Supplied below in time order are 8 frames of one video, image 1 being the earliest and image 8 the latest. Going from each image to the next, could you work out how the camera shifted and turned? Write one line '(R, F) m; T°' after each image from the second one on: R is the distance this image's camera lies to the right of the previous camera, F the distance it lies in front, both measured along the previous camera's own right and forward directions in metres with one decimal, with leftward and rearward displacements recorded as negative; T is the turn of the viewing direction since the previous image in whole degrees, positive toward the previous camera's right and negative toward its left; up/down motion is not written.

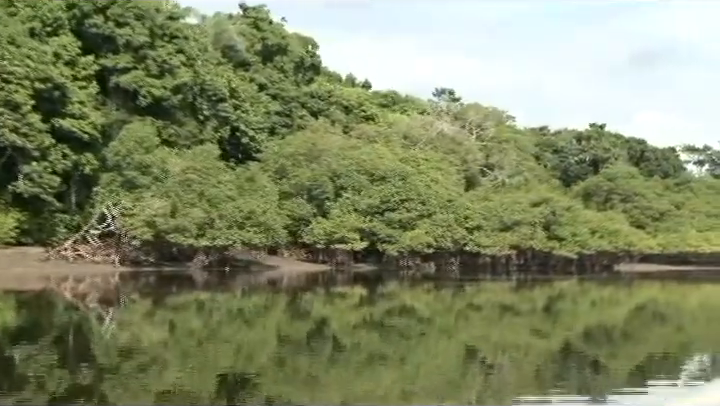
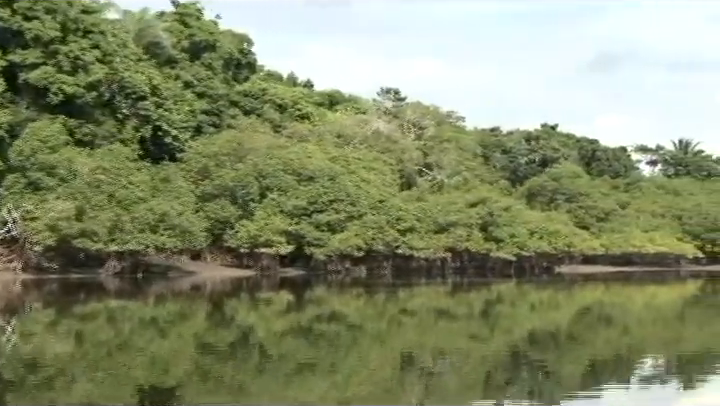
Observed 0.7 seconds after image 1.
(+0.6, +0.8) m; +2°
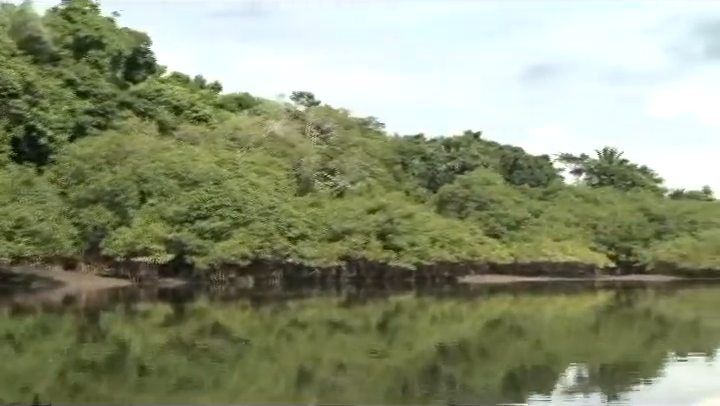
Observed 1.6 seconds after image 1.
(+0.8, +1.1) m; +3°
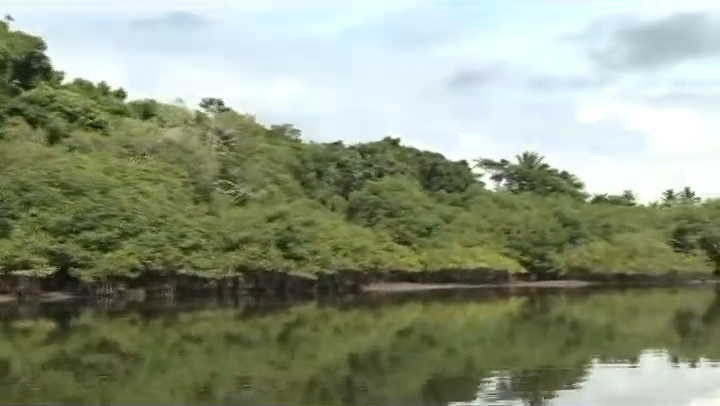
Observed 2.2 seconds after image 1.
(+0.6, +0.7) m; +3°
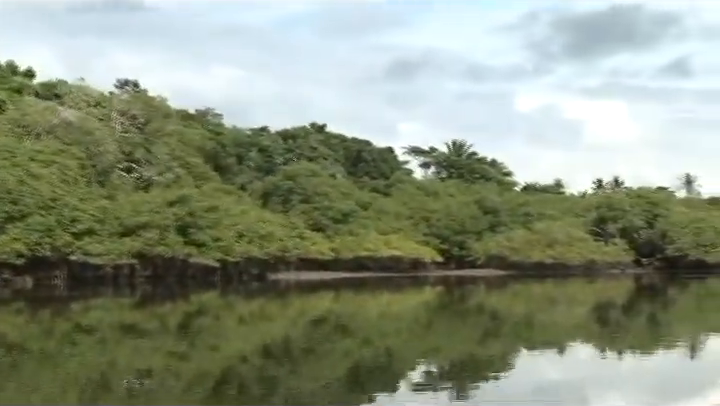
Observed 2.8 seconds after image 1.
(+0.5, +0.8) m; +3°
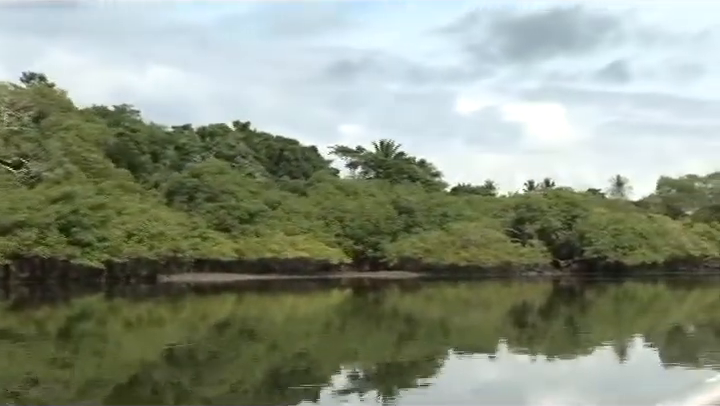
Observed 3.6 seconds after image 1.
(+0.7, +1.0) m; +3°
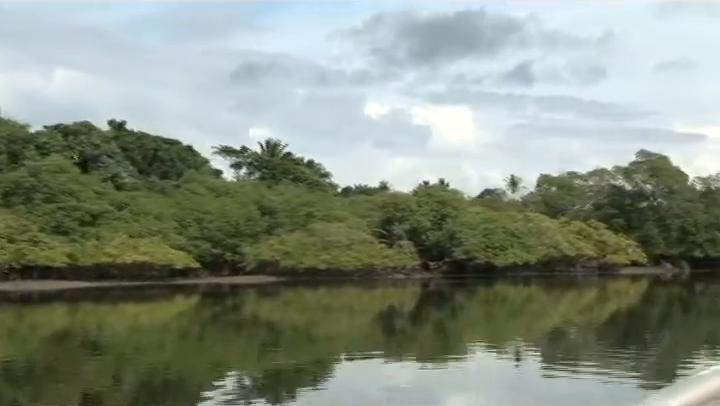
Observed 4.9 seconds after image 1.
(+1.2, +1.6) m; +4°
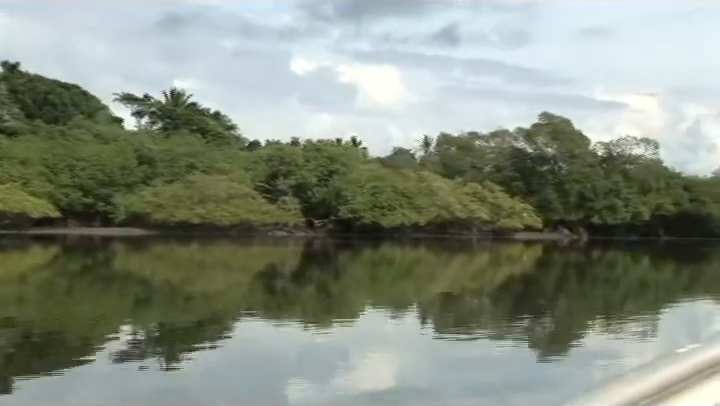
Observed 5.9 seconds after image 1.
(+0.9, +1.3) m; +4°
